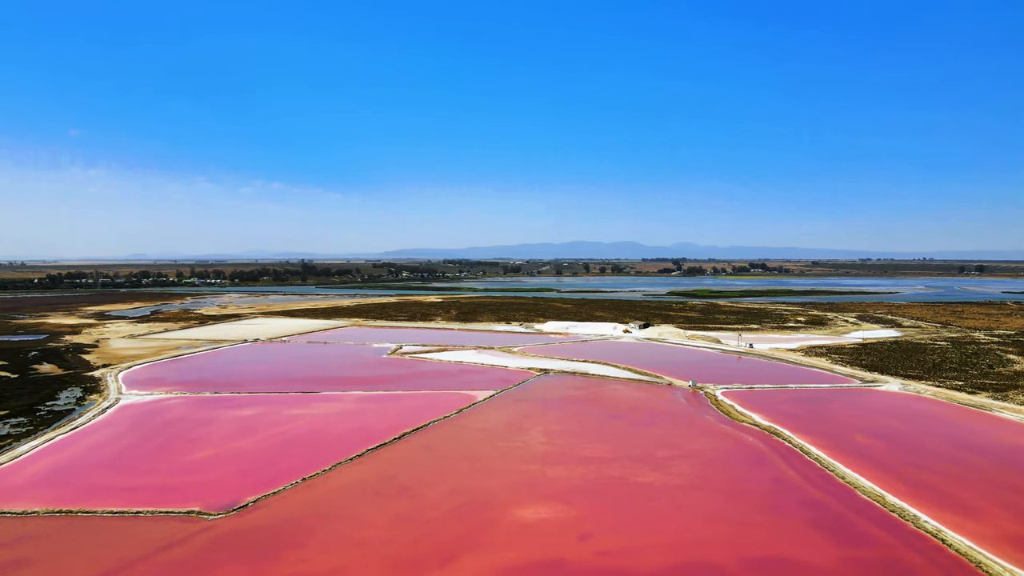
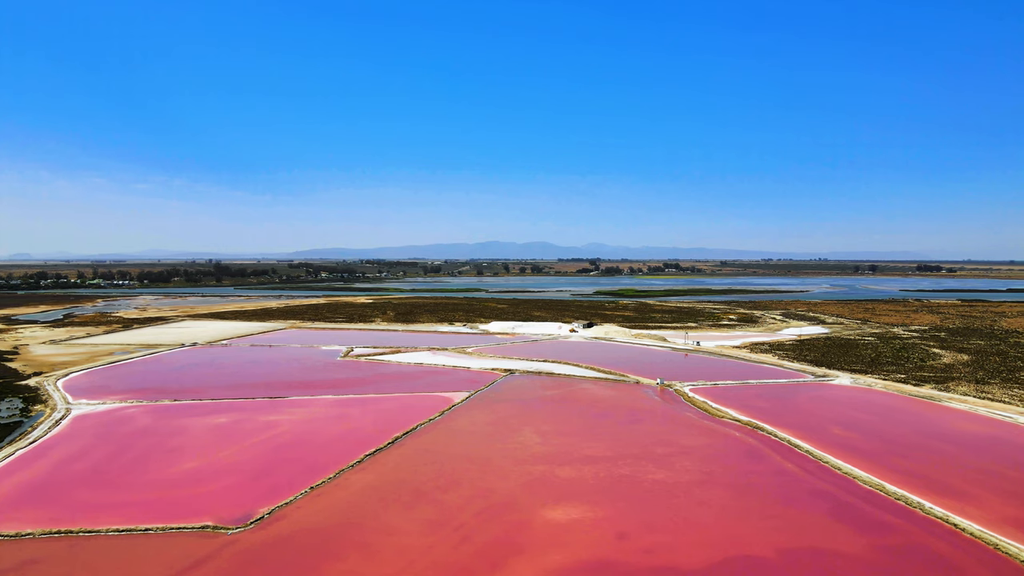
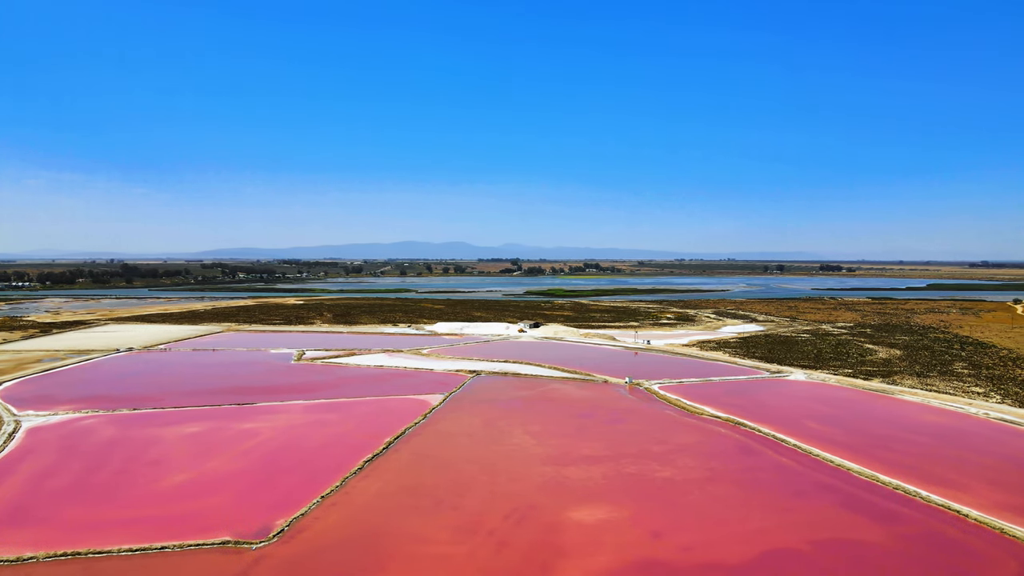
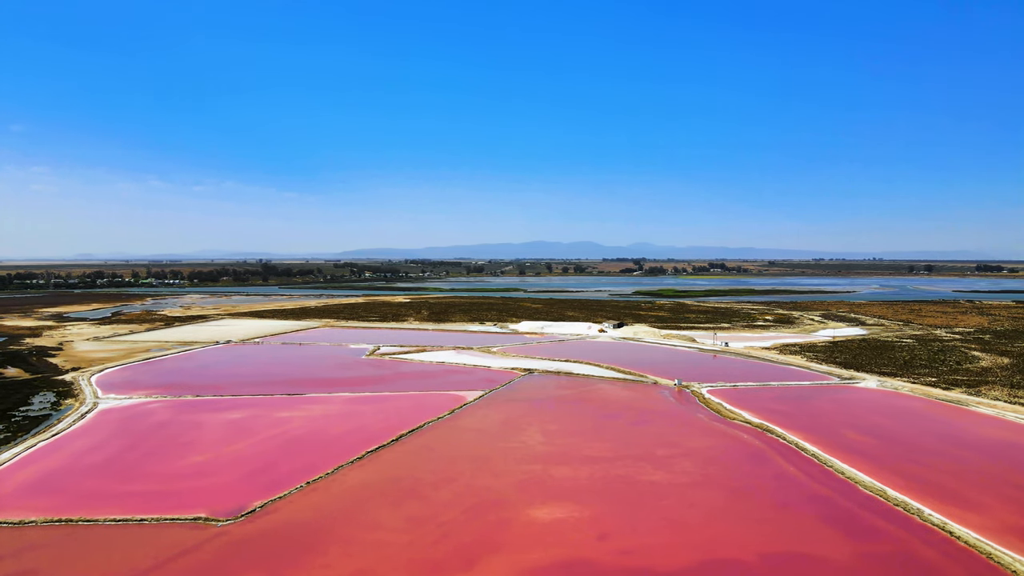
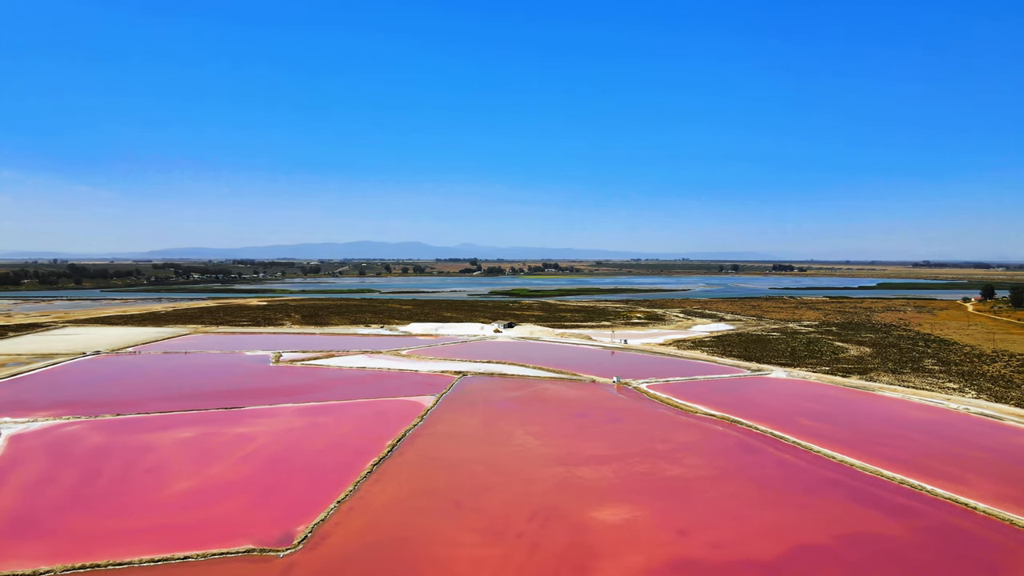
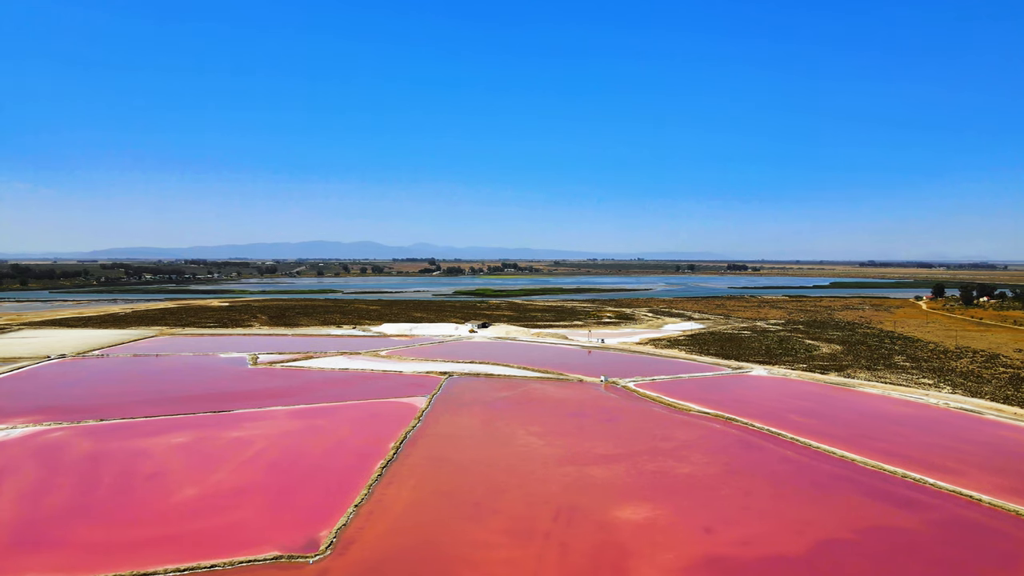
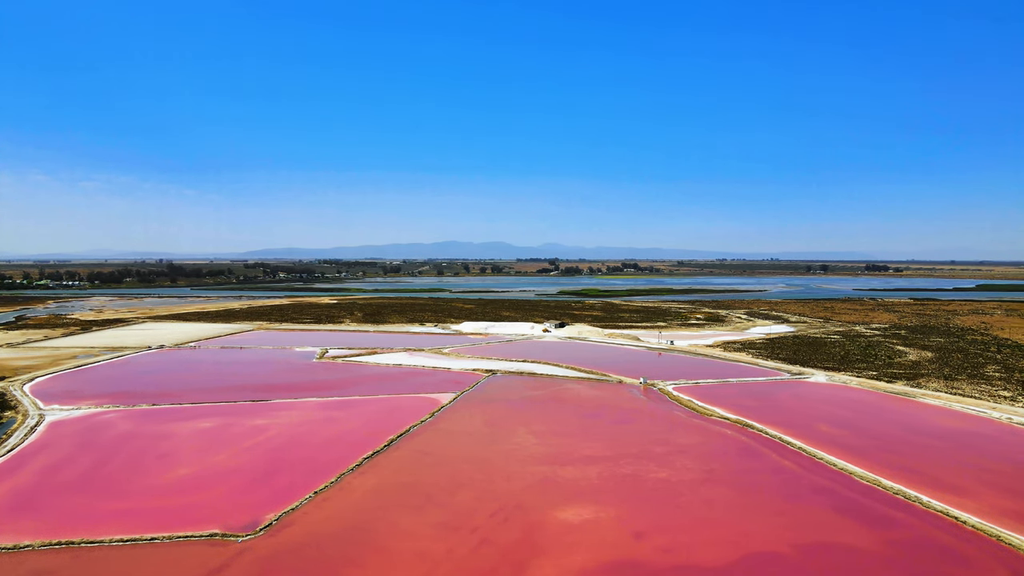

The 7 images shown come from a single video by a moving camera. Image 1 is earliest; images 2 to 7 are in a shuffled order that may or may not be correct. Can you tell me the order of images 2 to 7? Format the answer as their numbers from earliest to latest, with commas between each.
4, 2, 7, 3, 5, 6
